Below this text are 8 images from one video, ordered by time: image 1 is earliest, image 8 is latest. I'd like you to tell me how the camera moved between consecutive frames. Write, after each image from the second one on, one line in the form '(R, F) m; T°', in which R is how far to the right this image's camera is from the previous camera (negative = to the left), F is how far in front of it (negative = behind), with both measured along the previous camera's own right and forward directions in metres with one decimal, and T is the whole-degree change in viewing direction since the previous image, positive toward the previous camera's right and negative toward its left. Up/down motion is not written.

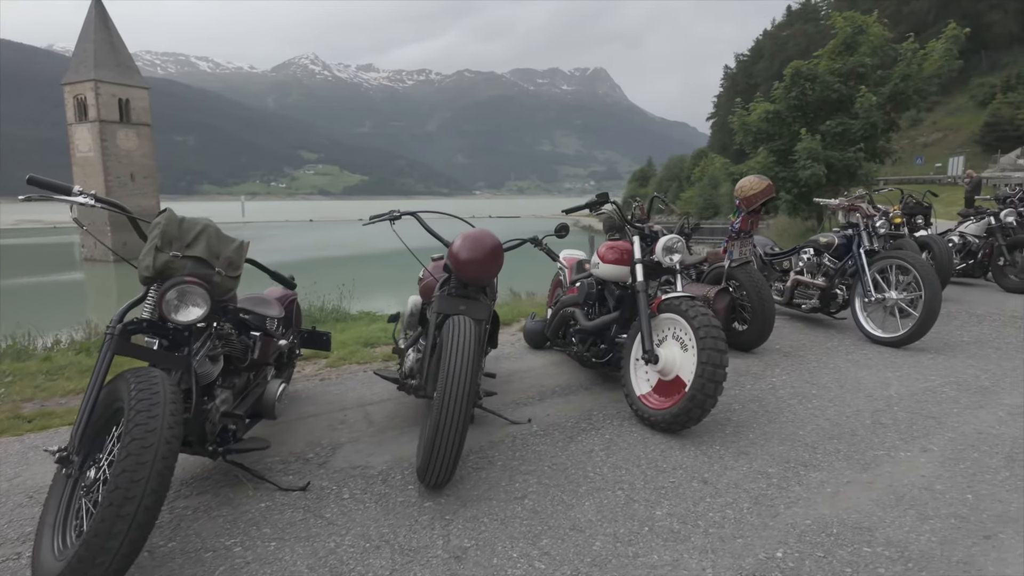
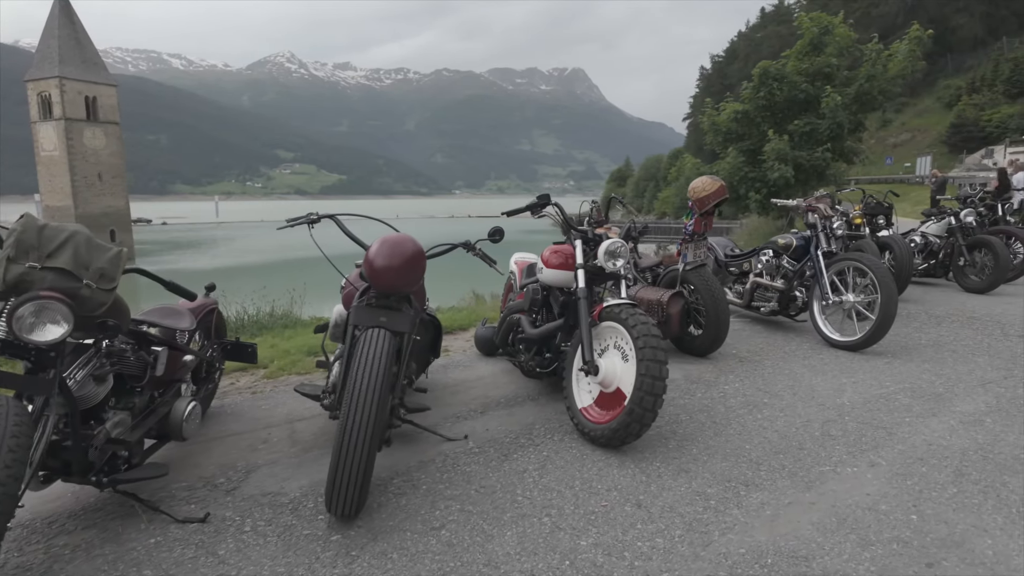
(+0.3, +0.2) m; +2°
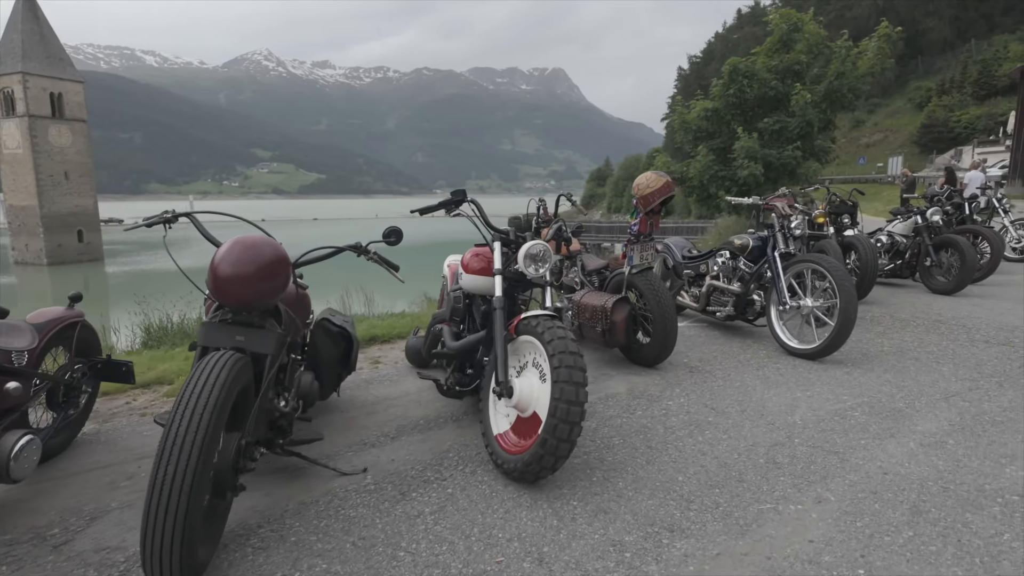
(+0.4, +0.4) m; +2°
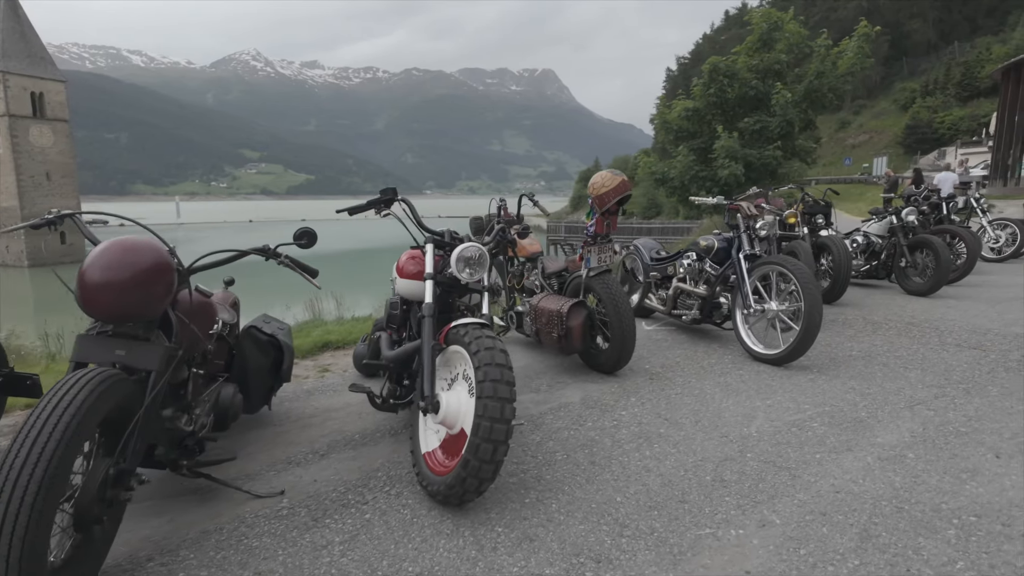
(+0.3, +0.2) m; +1°
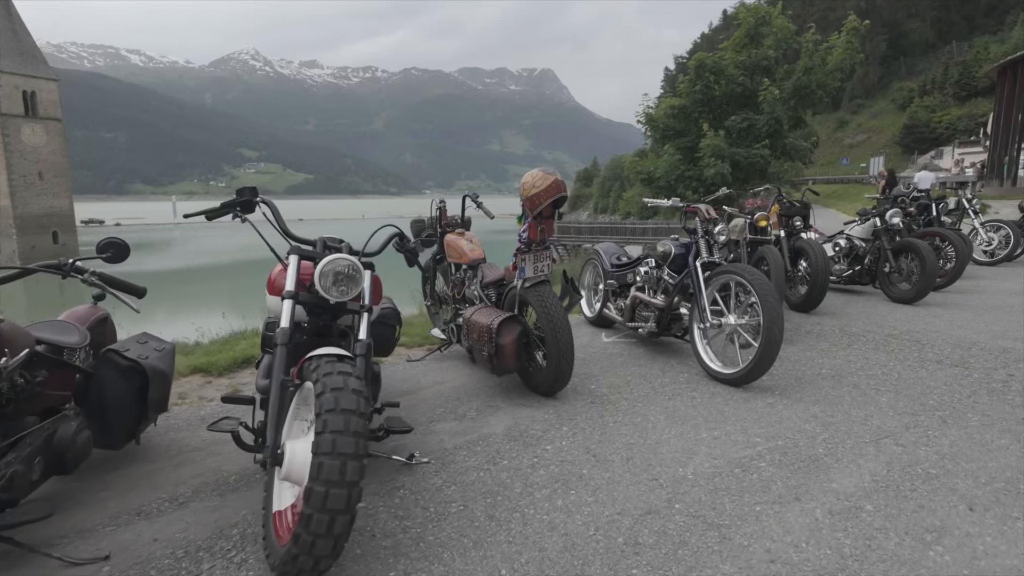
(+0.5, +0.5) m; 0°
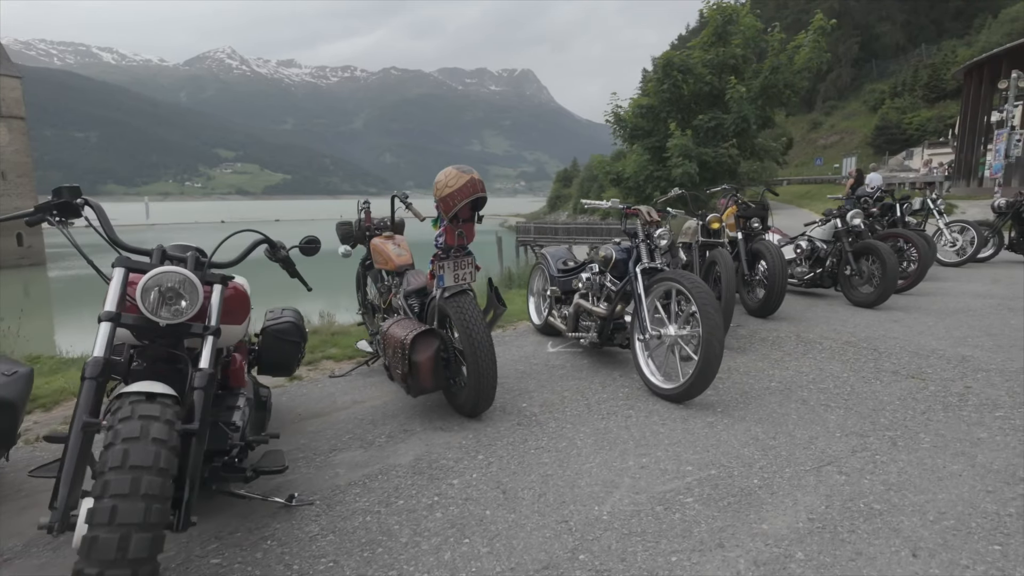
(+0.4, +0.4) m; +2°
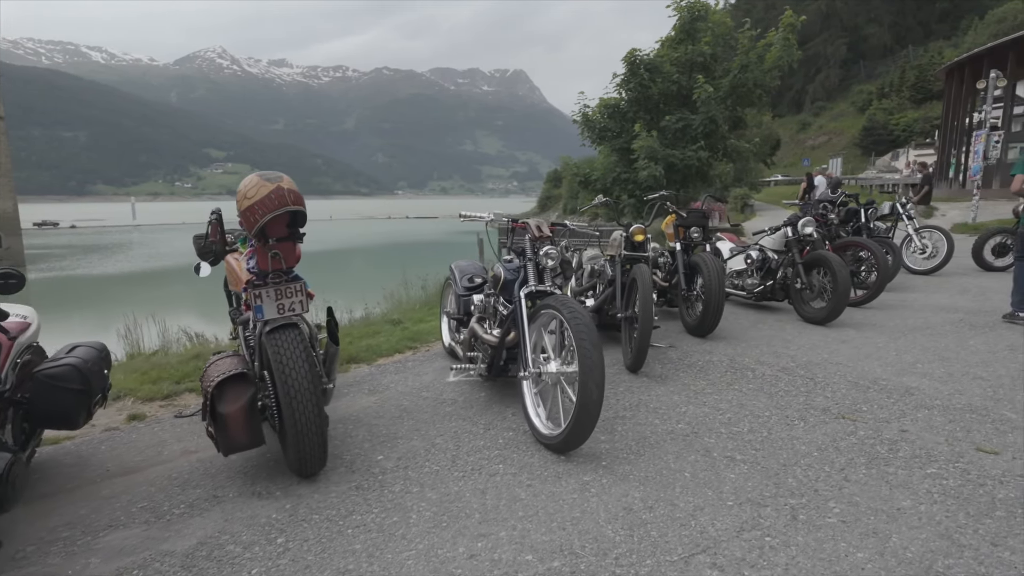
(+0.8, +0.6) m; +1°
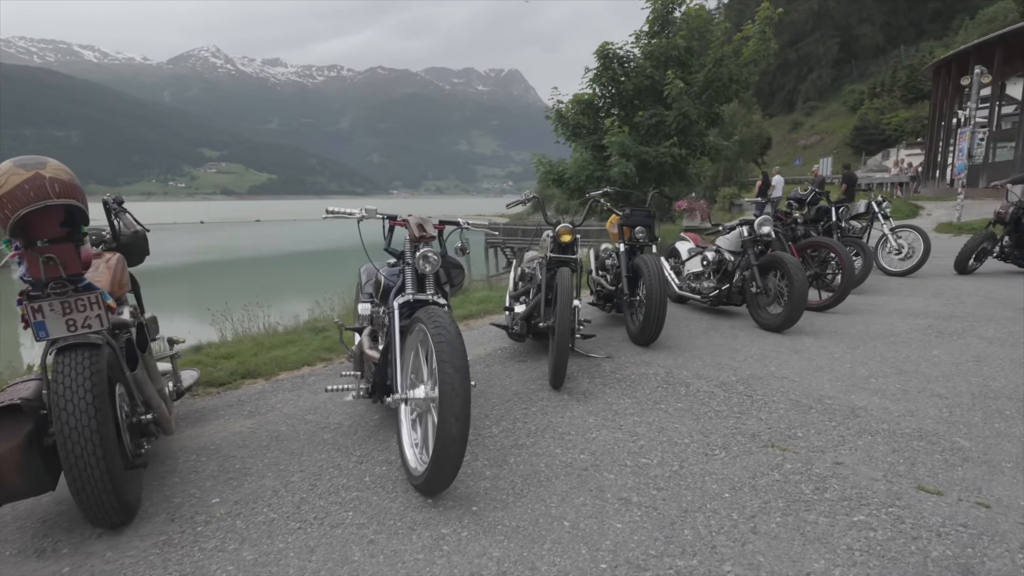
(+0.6, +0.5) m; 0°
